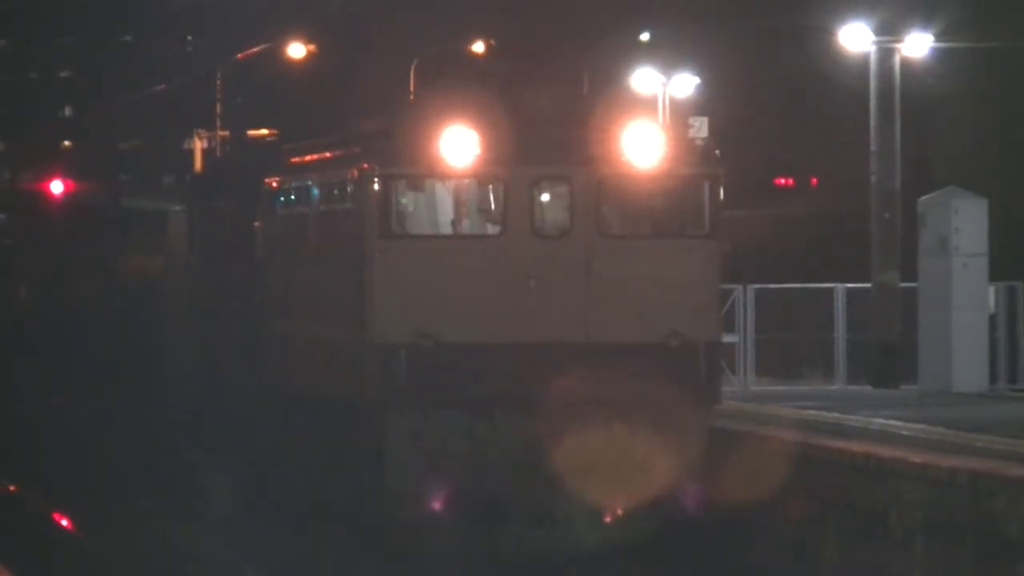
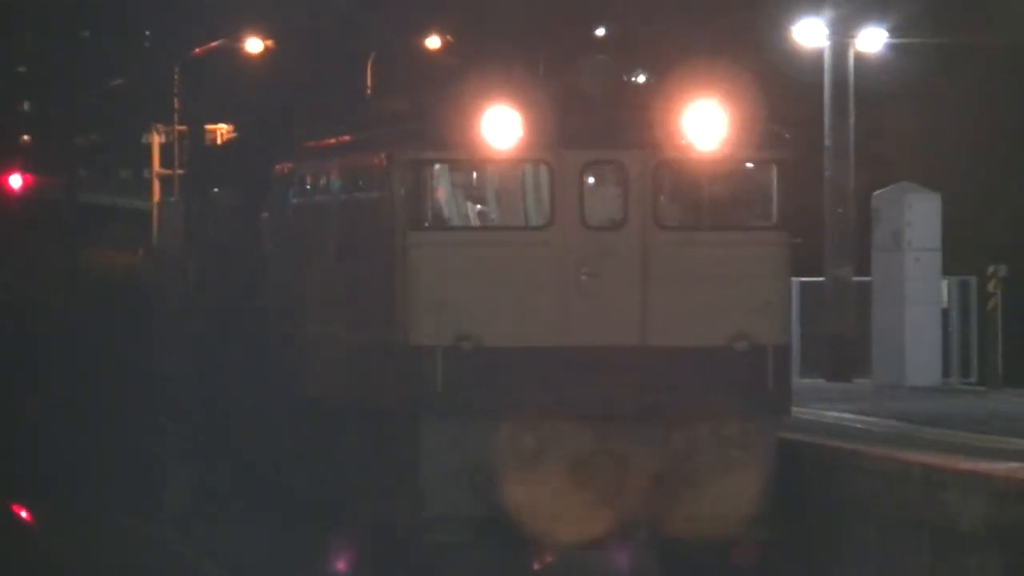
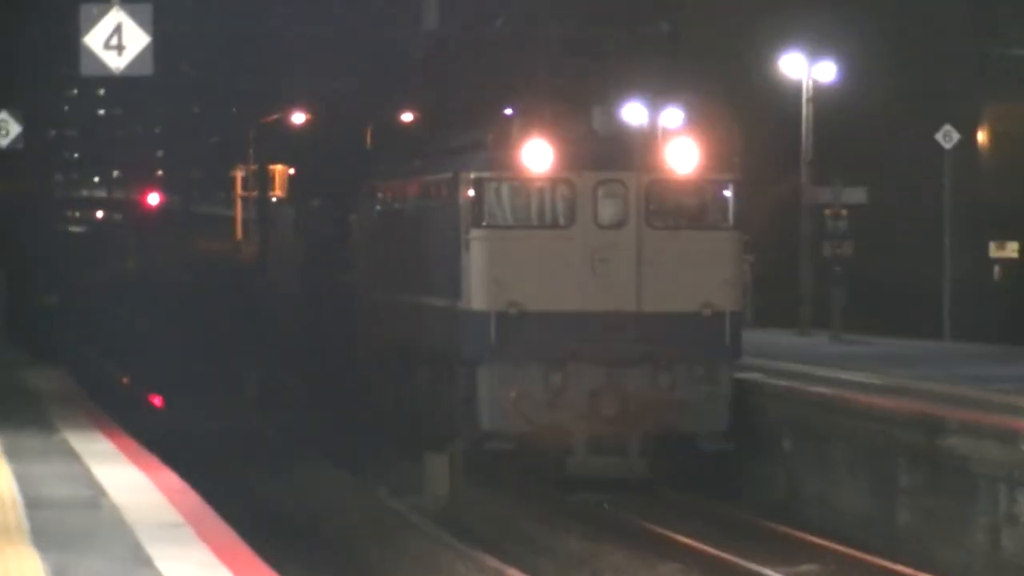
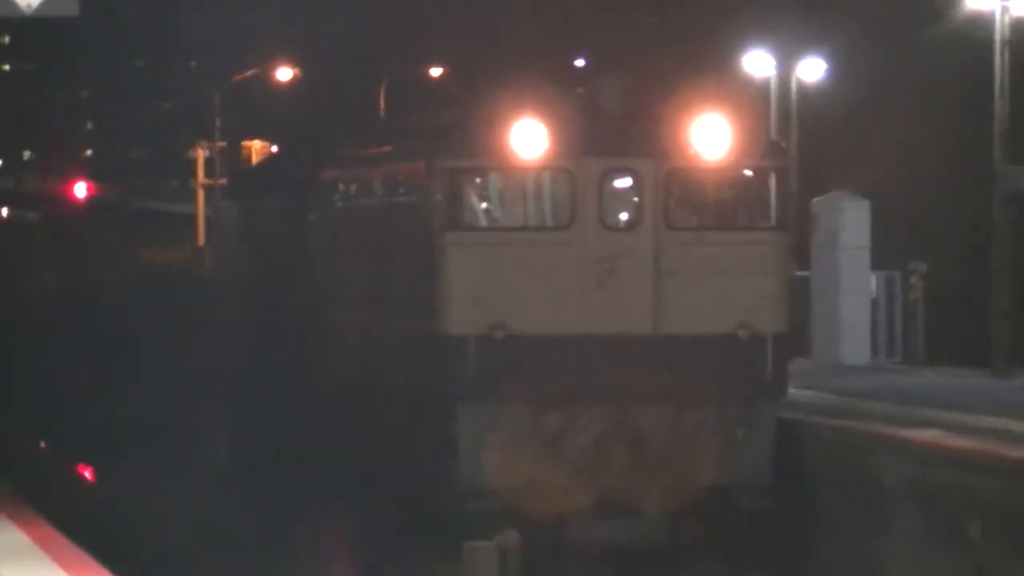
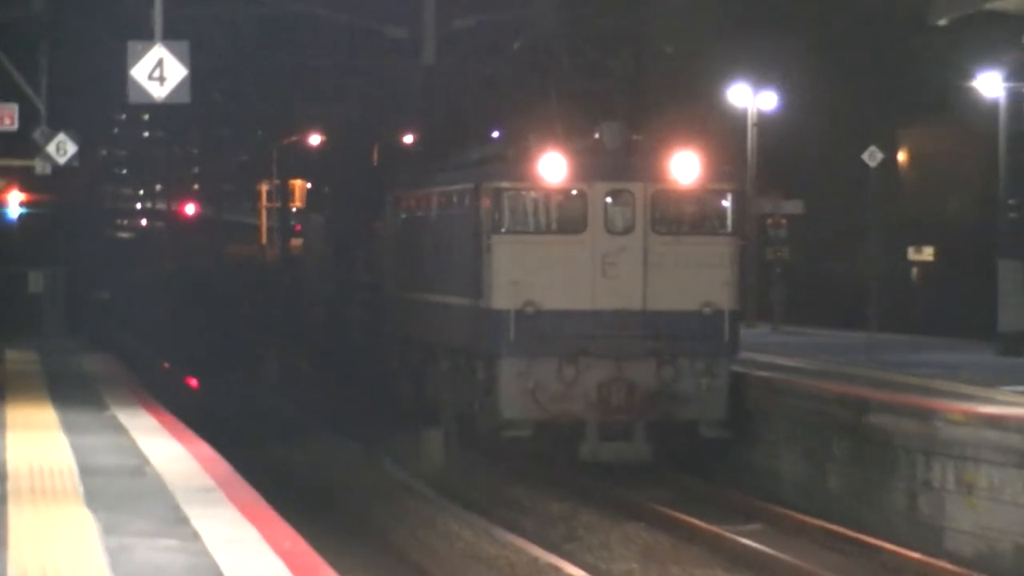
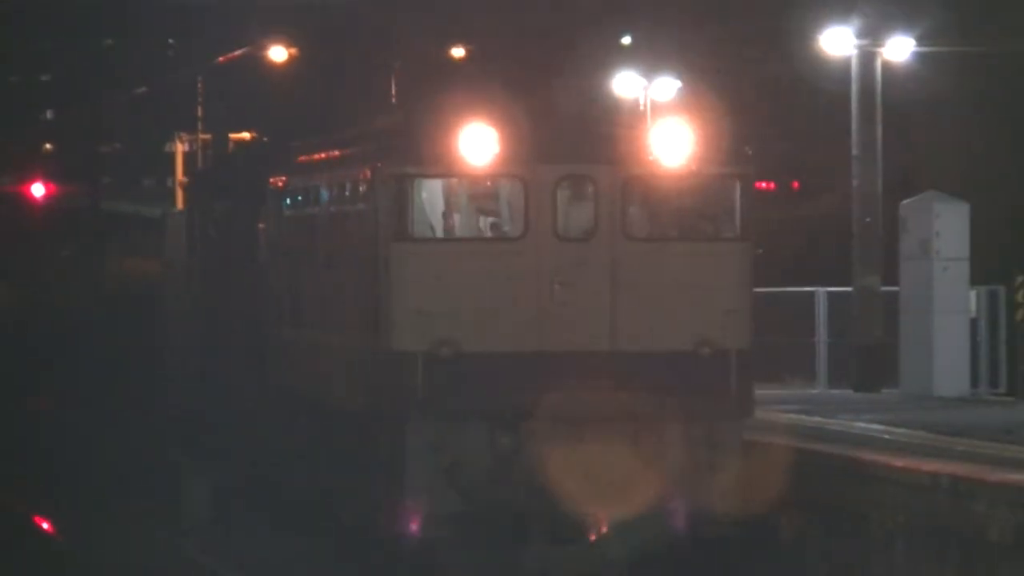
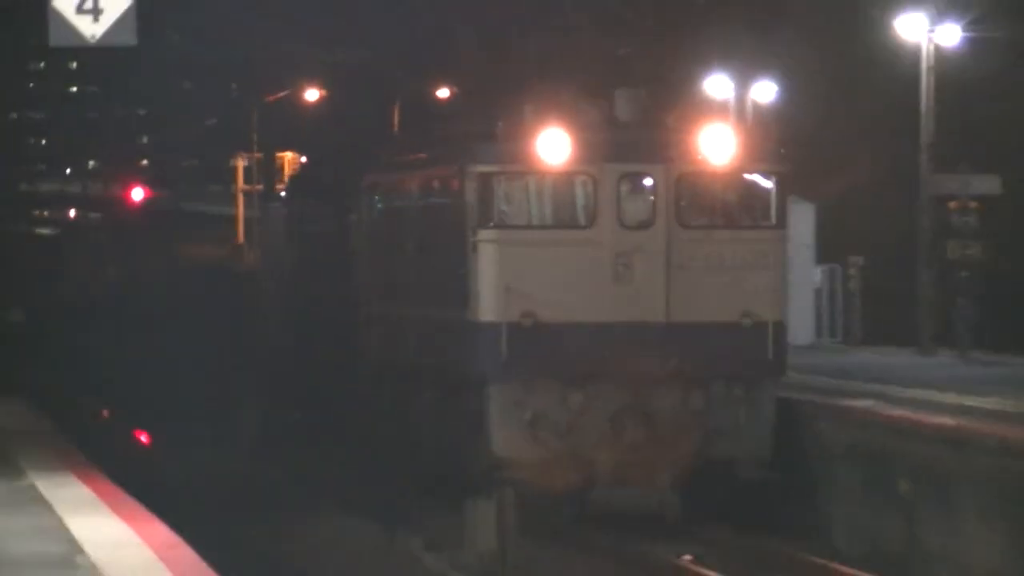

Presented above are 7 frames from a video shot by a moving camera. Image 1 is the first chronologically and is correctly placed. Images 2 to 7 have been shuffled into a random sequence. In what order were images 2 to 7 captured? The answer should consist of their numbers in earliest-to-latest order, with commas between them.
6, 2, 4, 7, 3, 5
